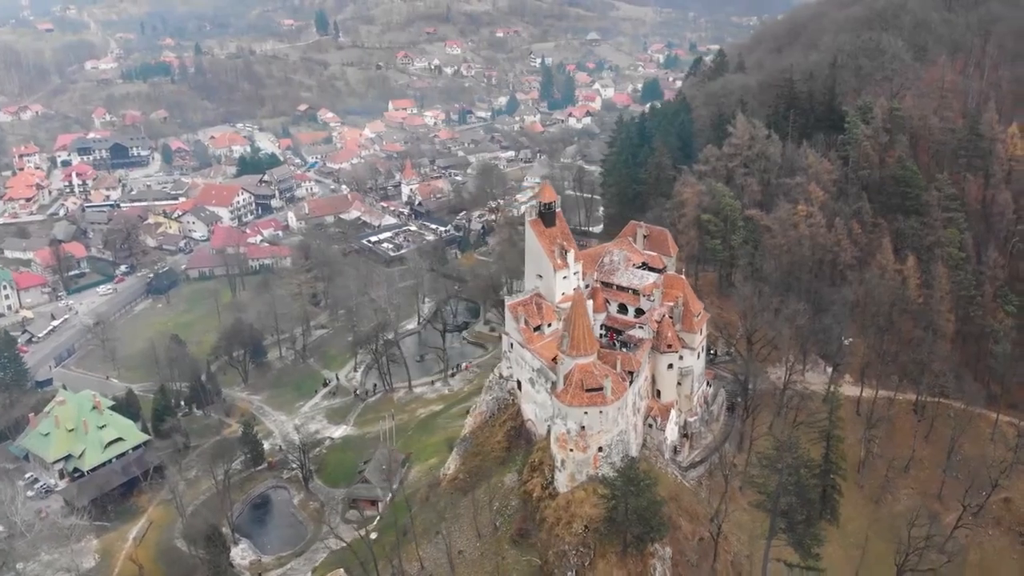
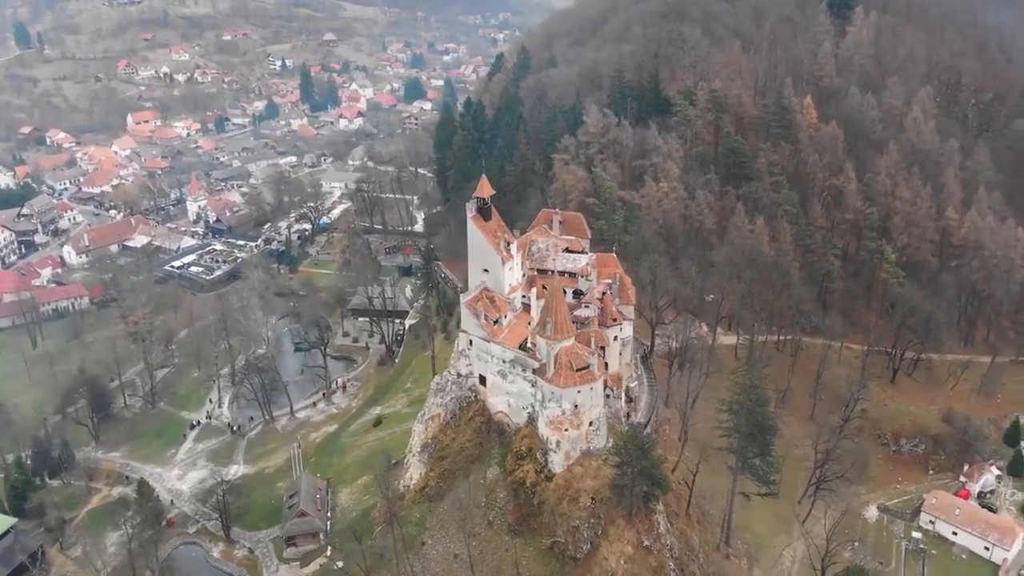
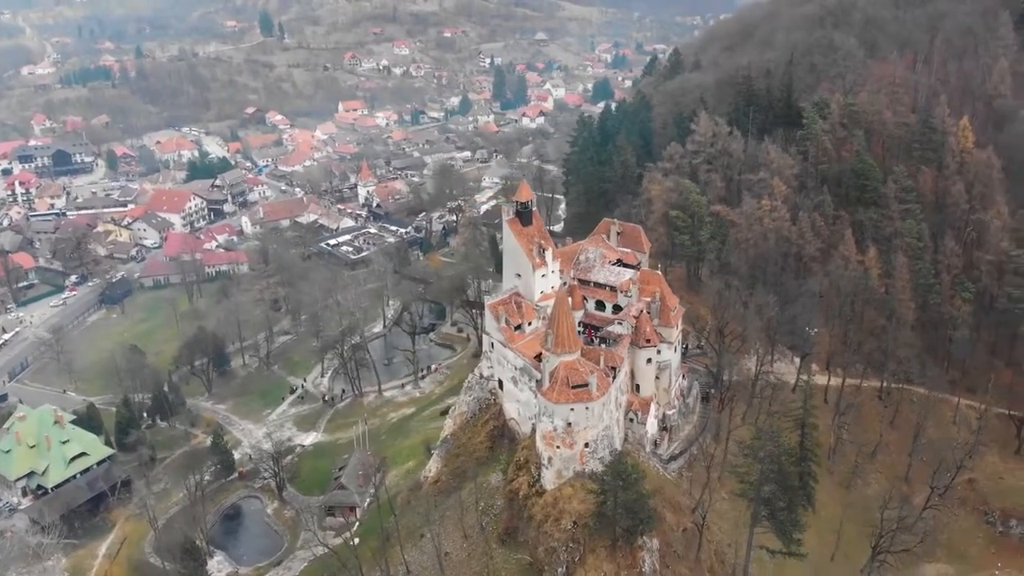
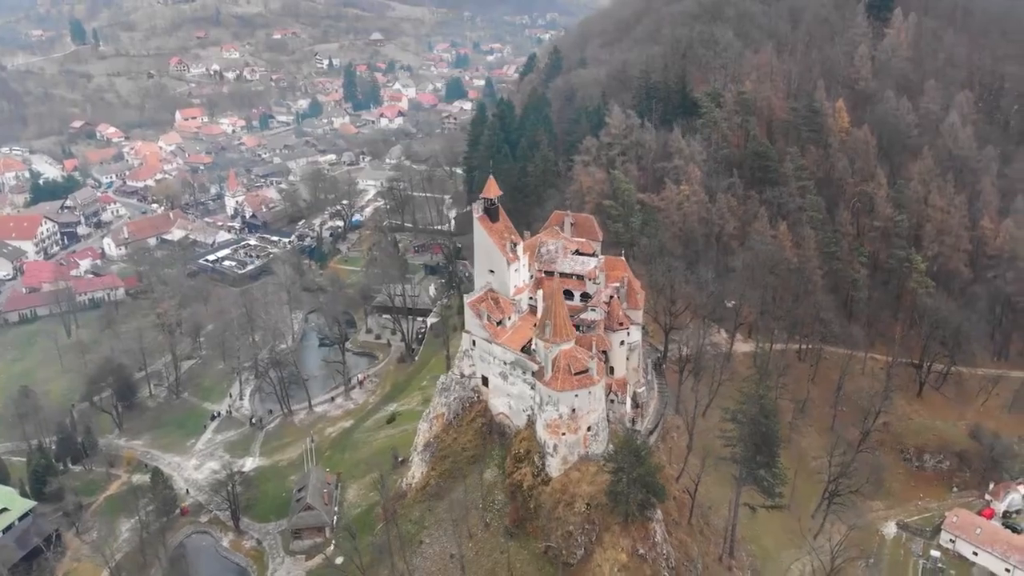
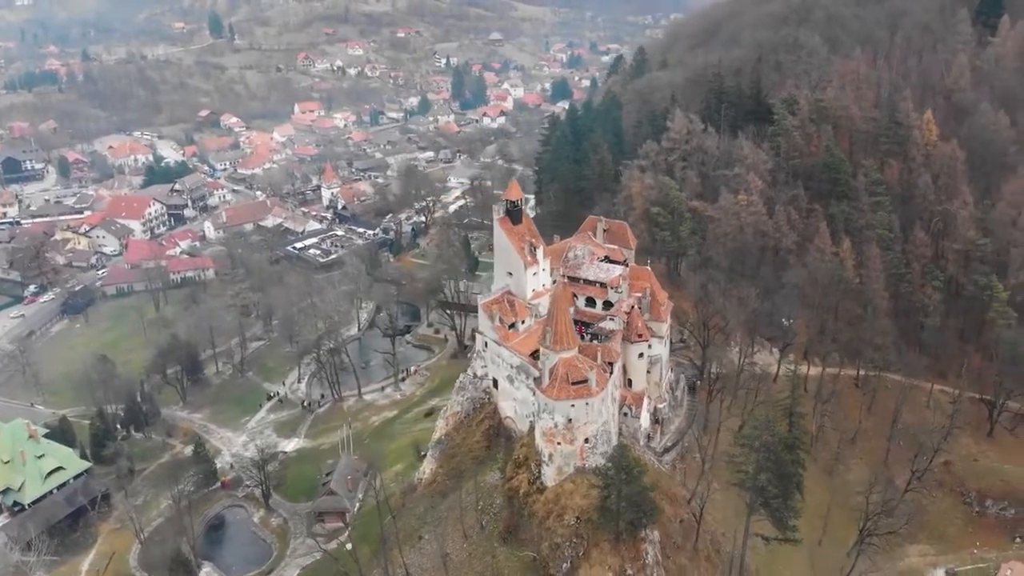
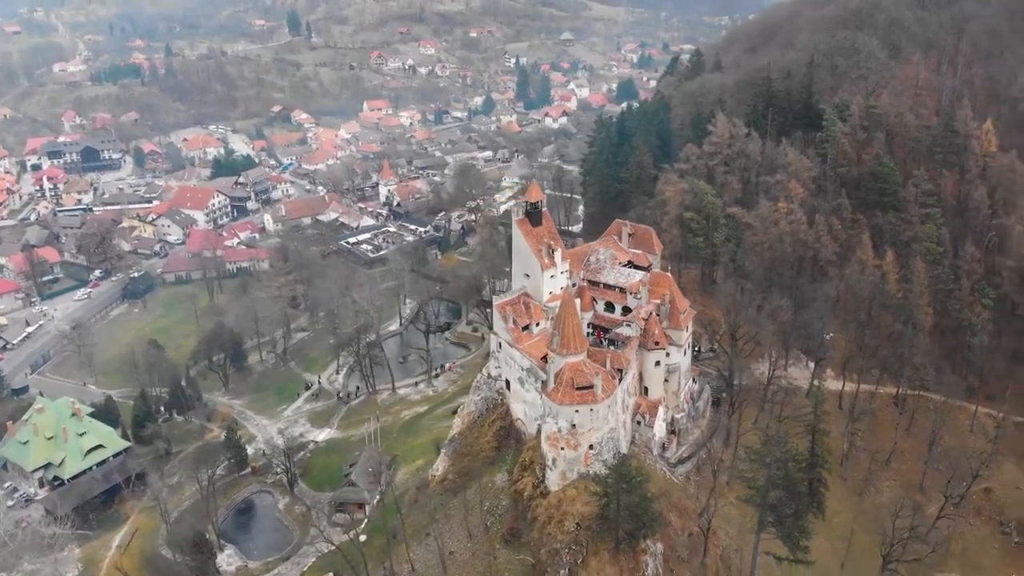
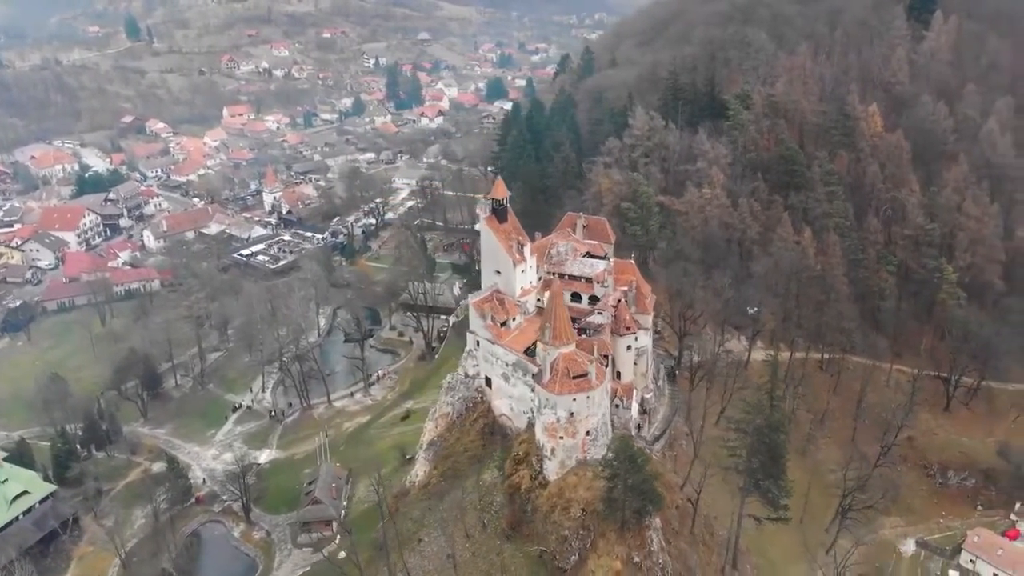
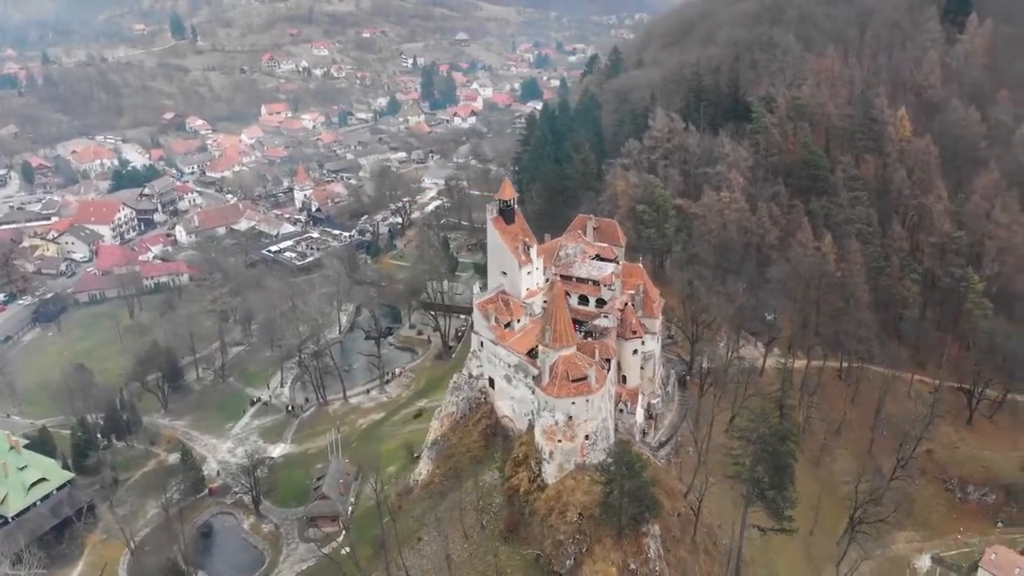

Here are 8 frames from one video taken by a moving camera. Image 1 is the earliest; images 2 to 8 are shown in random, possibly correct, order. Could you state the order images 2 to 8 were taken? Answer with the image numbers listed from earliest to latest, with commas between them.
6, 3, 5, 8, 7, 4, 2
